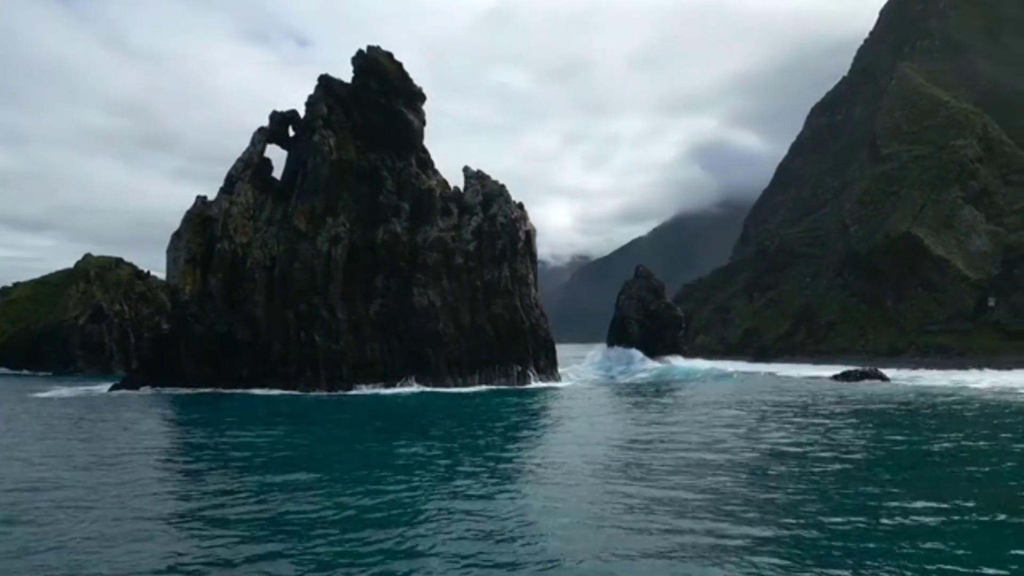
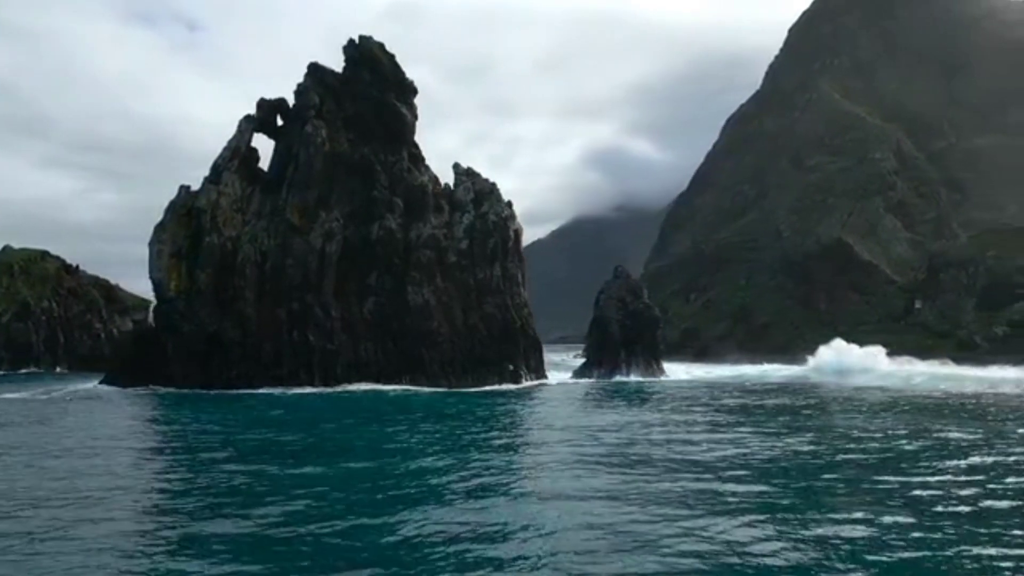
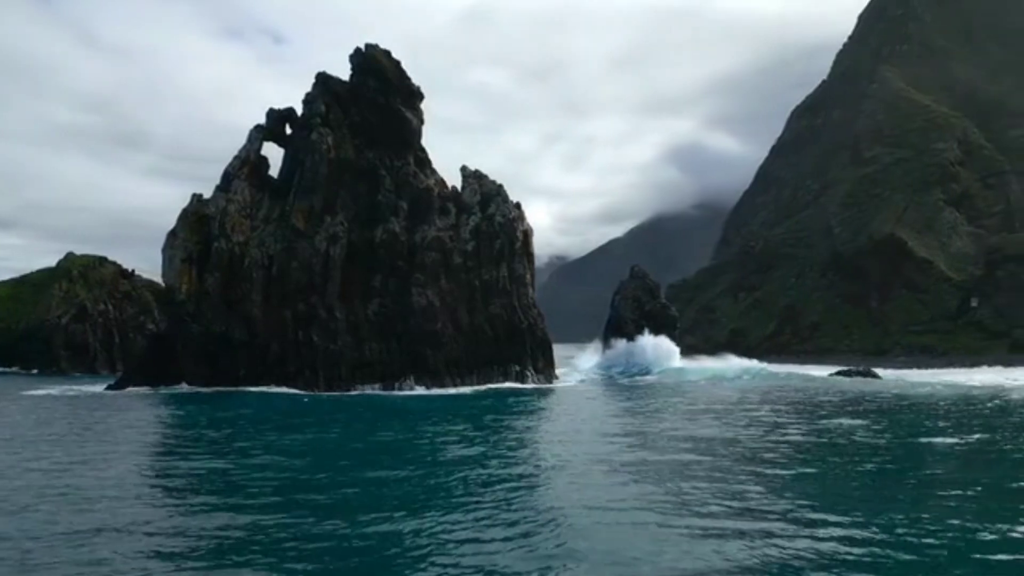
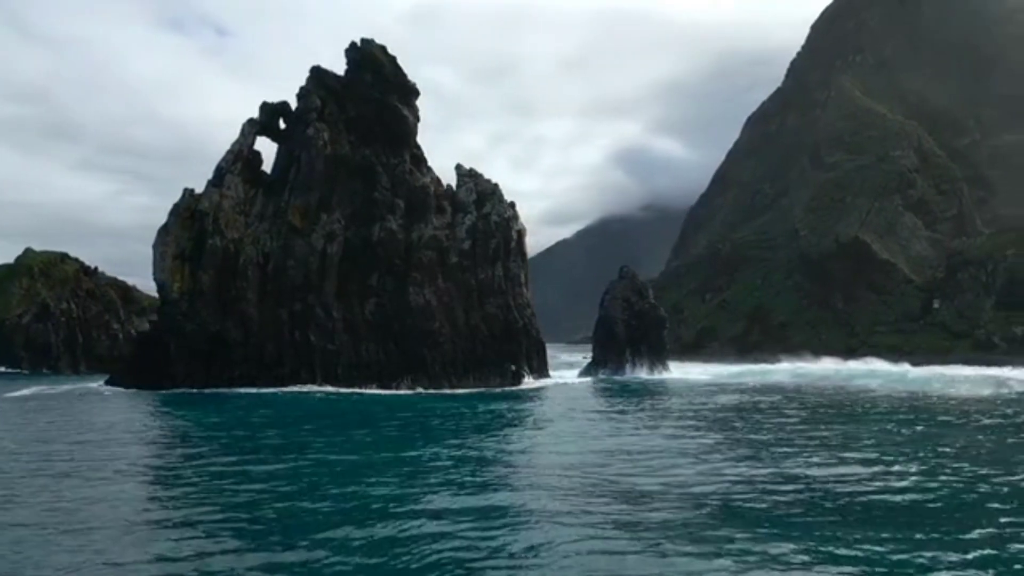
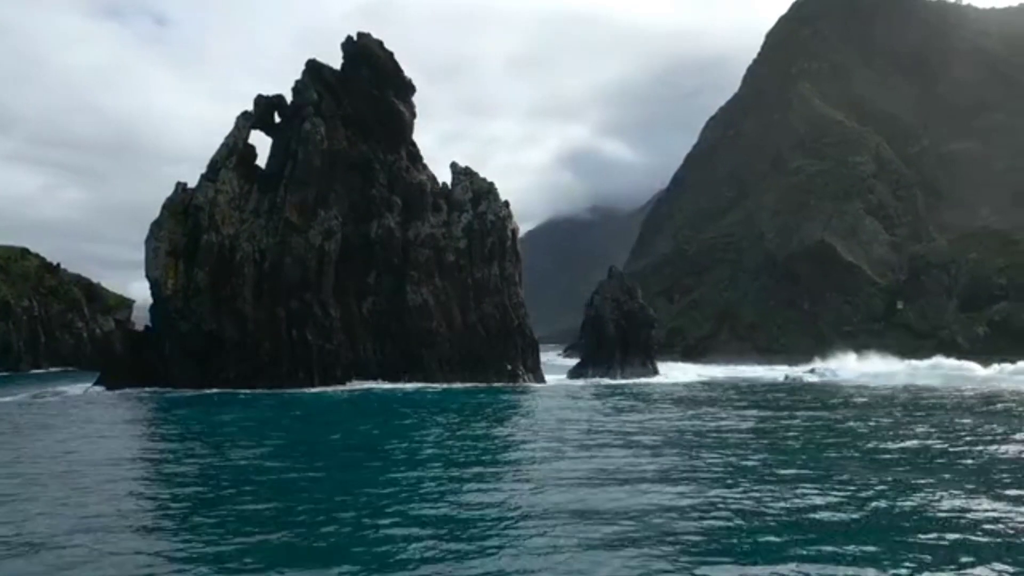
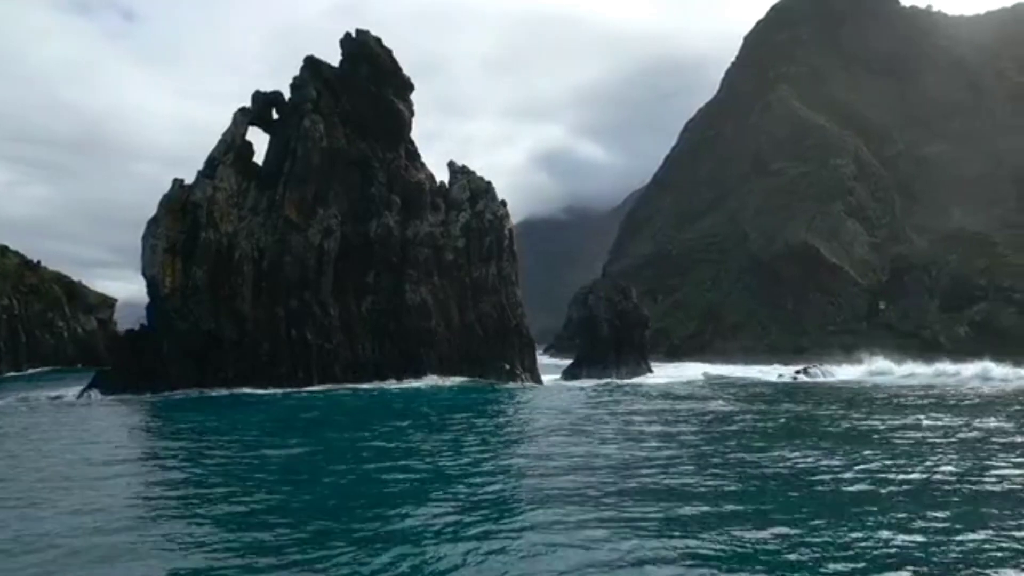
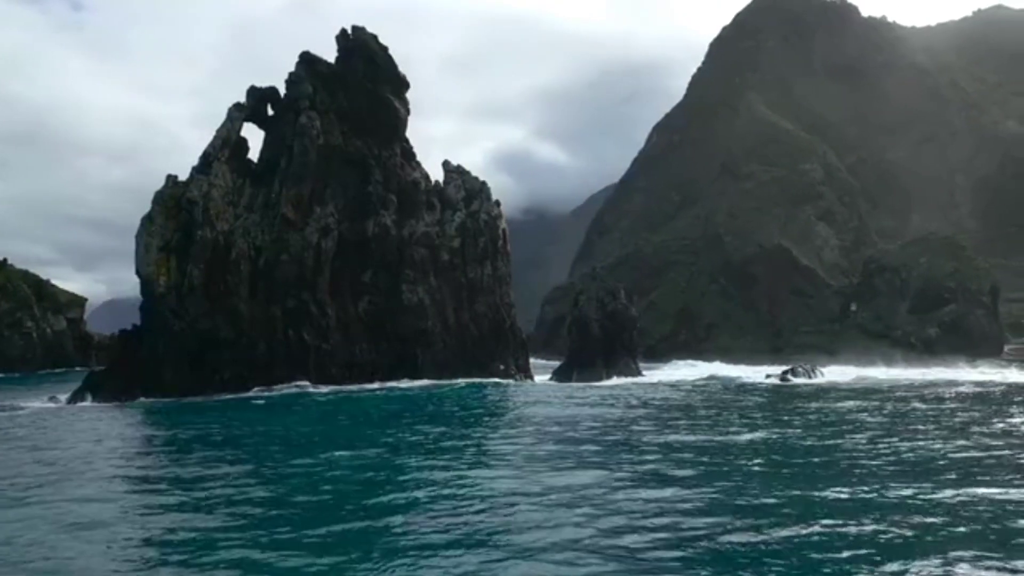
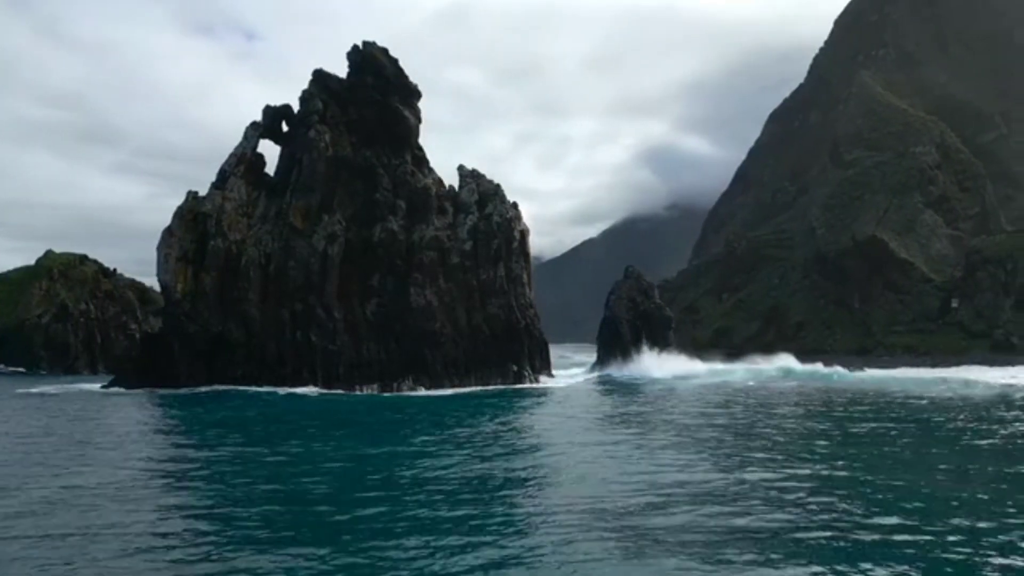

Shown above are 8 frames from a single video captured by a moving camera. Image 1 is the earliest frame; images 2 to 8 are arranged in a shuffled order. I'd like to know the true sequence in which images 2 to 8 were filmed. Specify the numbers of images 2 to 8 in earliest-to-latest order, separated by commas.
3, 8, 4, 2, 5, 6, 7
